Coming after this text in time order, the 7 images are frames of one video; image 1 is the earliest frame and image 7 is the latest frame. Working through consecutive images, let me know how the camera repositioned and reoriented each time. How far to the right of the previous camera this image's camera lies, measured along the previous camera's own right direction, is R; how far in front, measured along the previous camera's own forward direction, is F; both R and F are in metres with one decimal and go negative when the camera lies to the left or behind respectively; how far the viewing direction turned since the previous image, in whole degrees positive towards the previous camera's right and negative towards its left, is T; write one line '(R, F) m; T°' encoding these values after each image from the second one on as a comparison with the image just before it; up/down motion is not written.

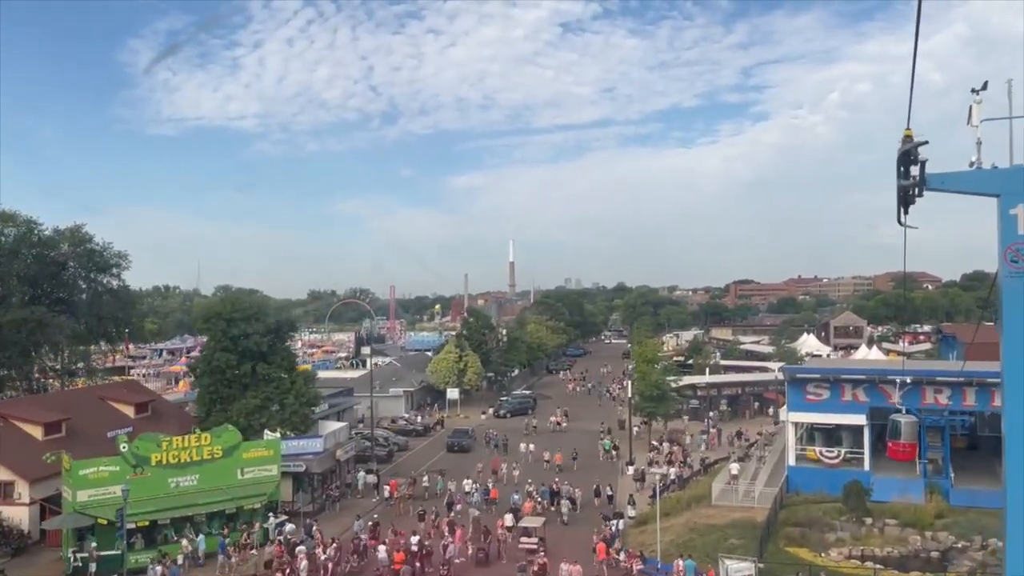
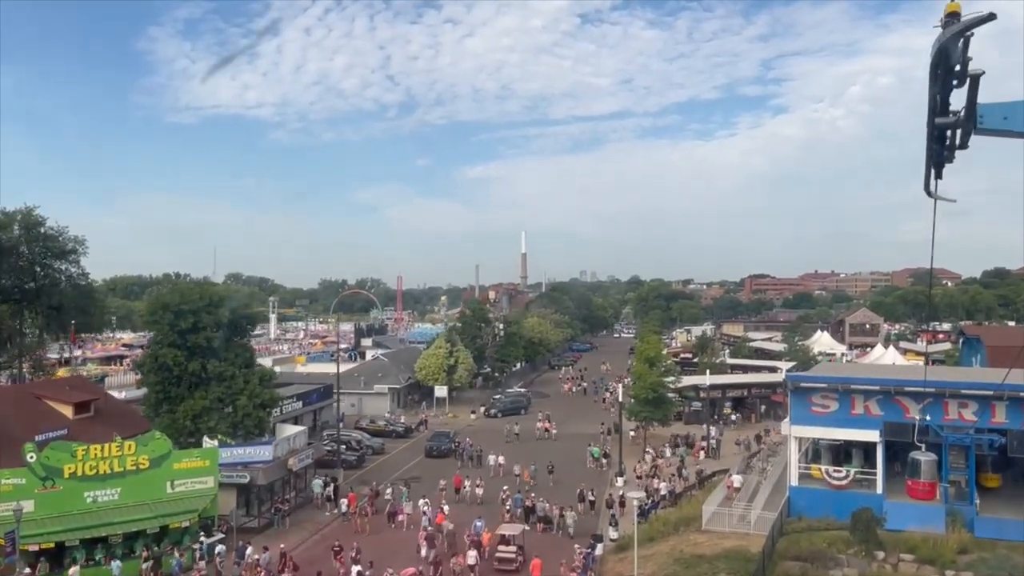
(+1.4, +2.9) m; -1°
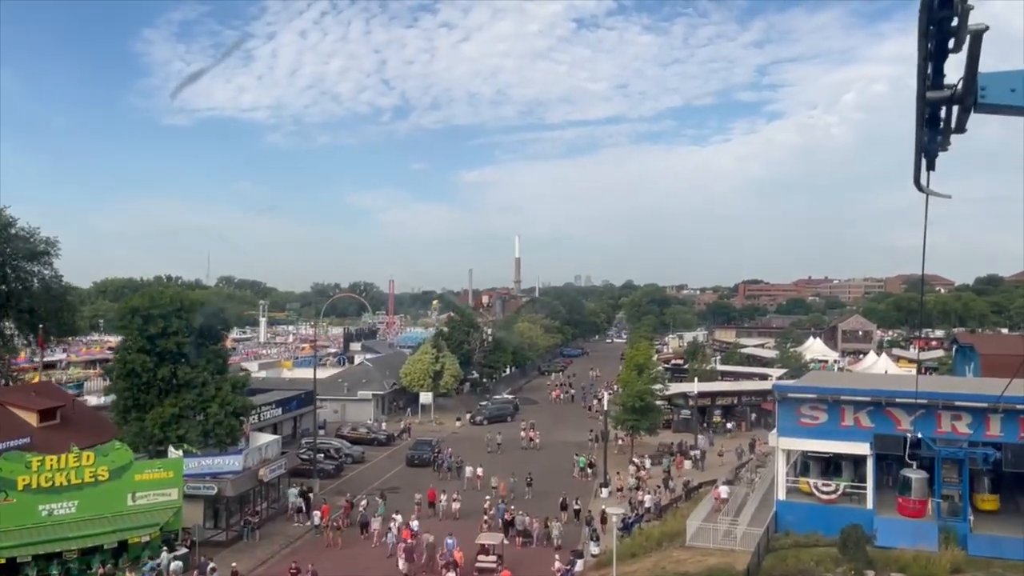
(+0.5, +0.8) m; 0°
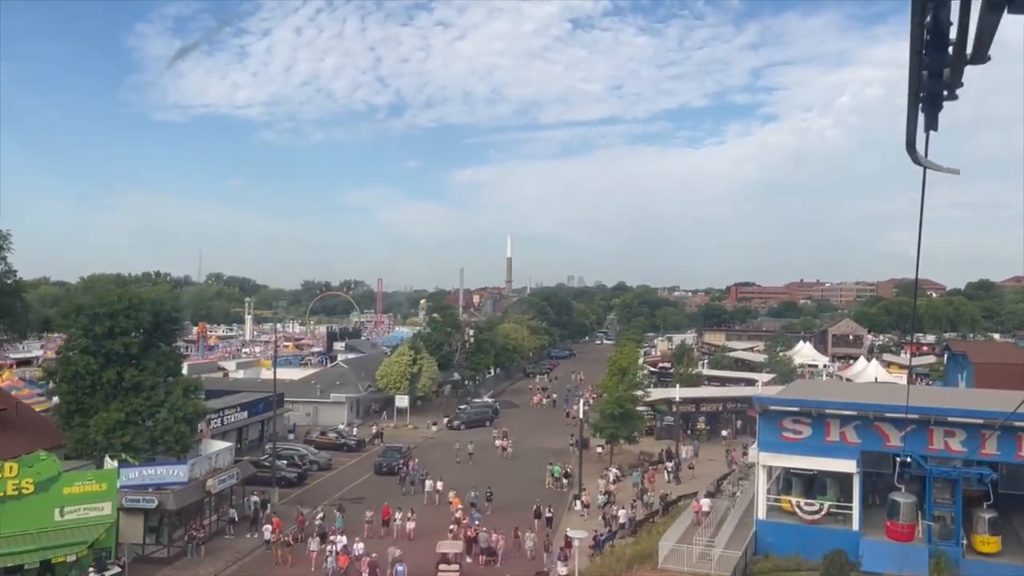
(+0.8, +1.5) m; +1°
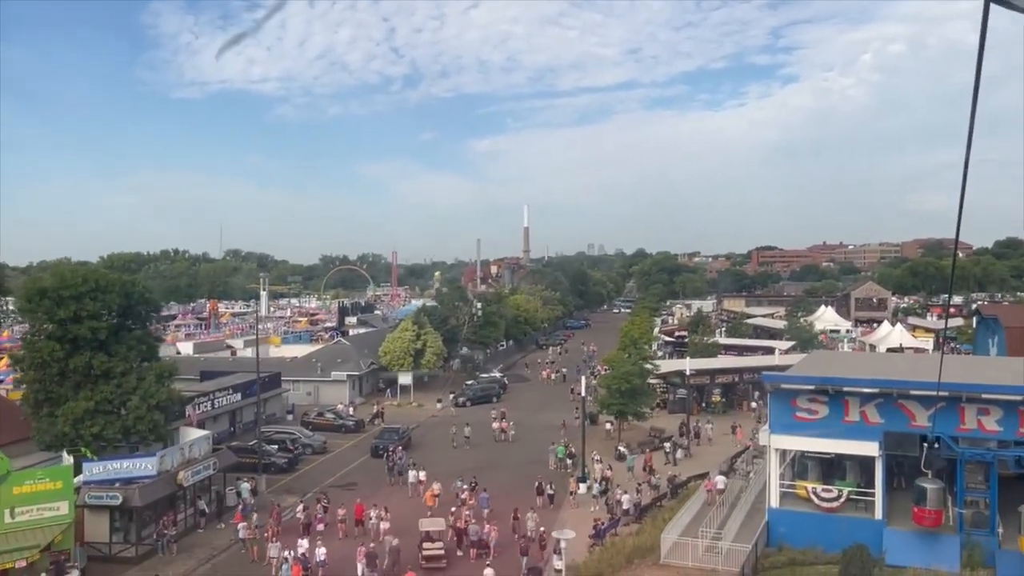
(+0.9, +1.9) m; -1°
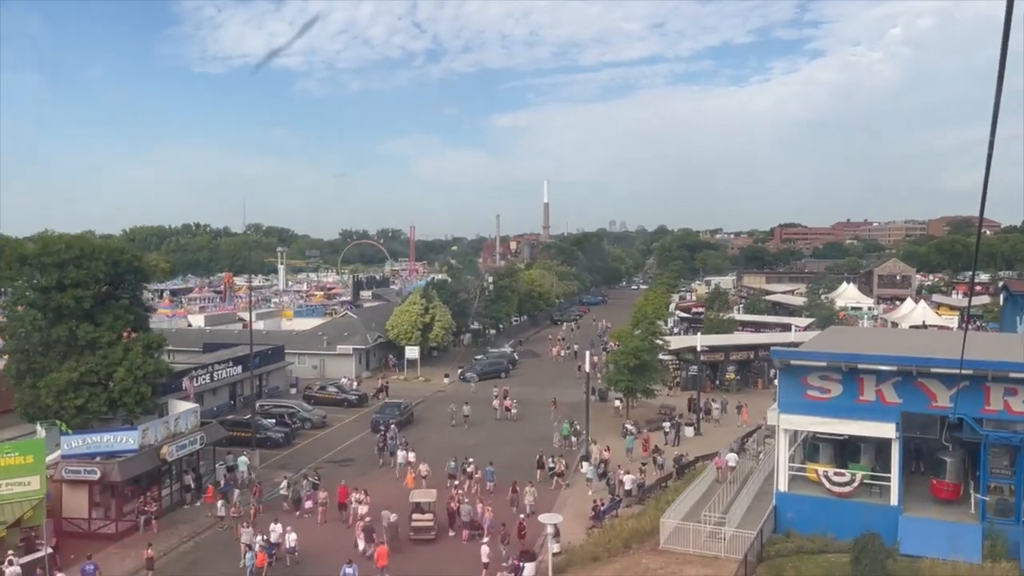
(+0.6, +1.1) m; -1°
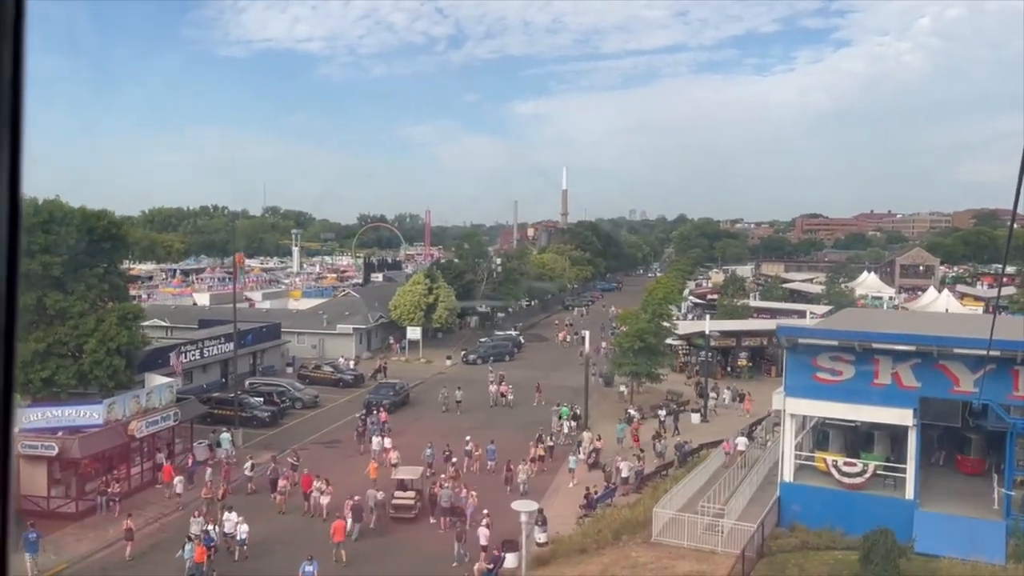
(+0.7, +1.4) m; -1°
